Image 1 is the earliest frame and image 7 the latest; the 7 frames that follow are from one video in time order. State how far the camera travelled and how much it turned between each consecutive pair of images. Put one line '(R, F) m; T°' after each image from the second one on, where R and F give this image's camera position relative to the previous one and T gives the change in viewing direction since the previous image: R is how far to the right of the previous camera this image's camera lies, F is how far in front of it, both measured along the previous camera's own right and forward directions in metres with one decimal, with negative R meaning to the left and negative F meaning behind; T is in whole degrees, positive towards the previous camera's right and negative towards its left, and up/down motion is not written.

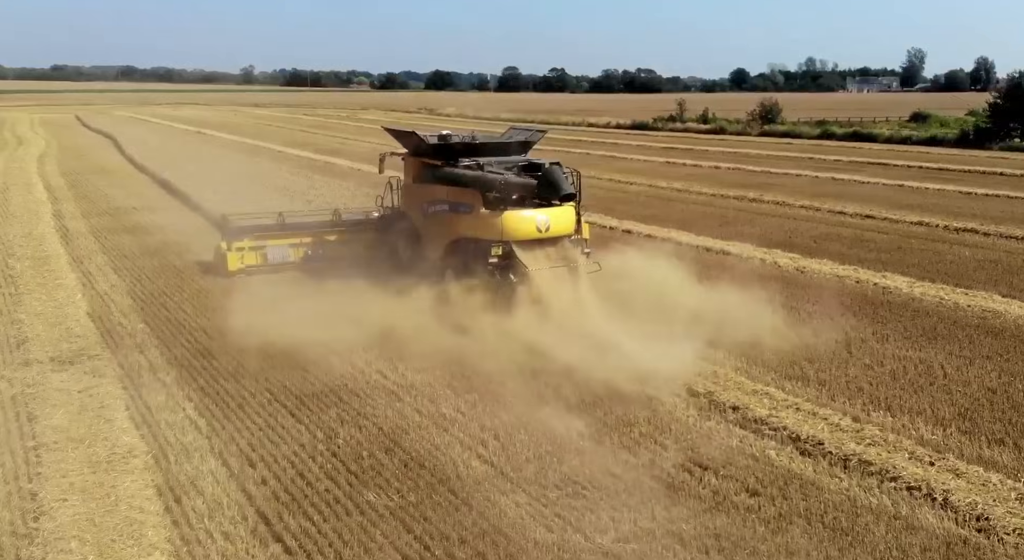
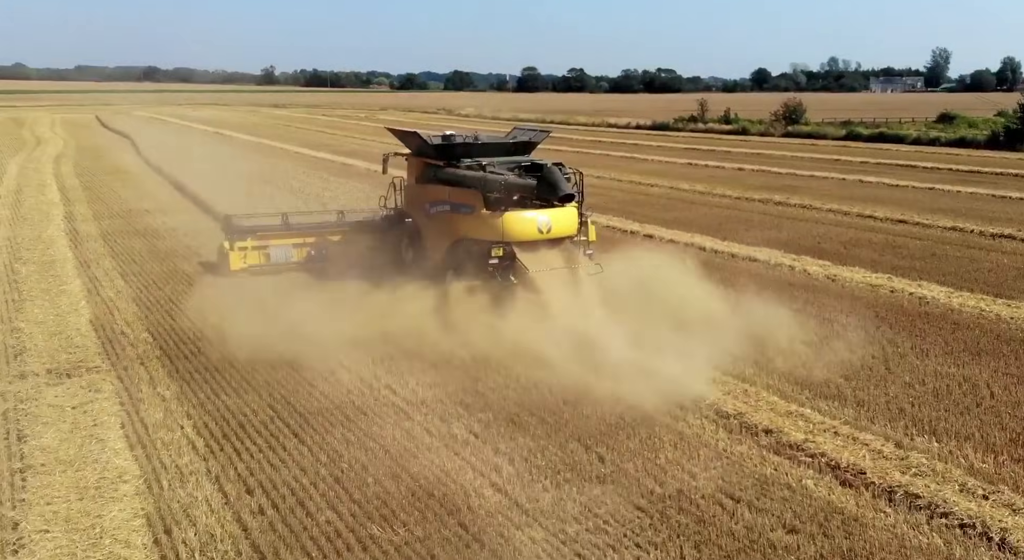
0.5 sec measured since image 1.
(0.0, +0.5) m; -1°
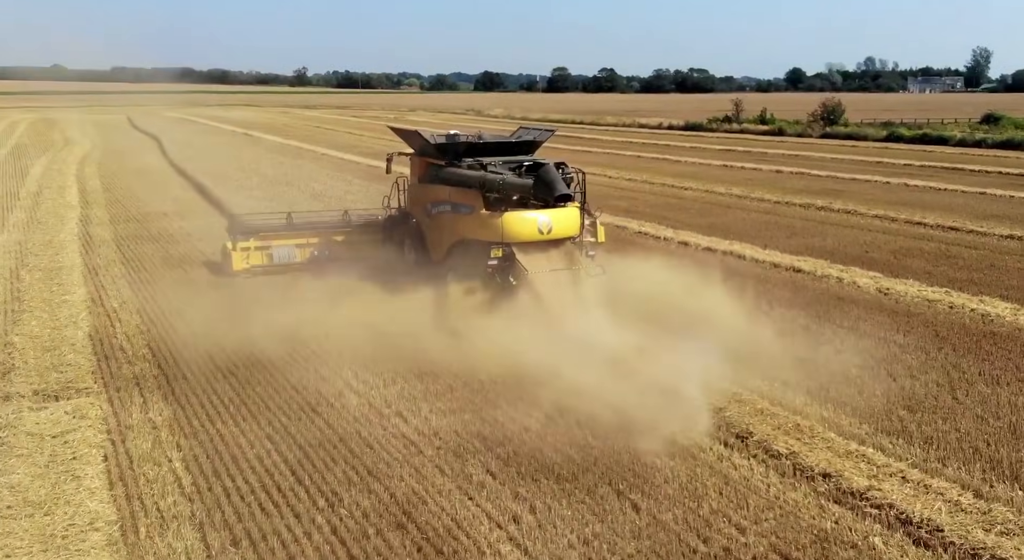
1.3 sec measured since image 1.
(0.0, +0.9) m; -2°
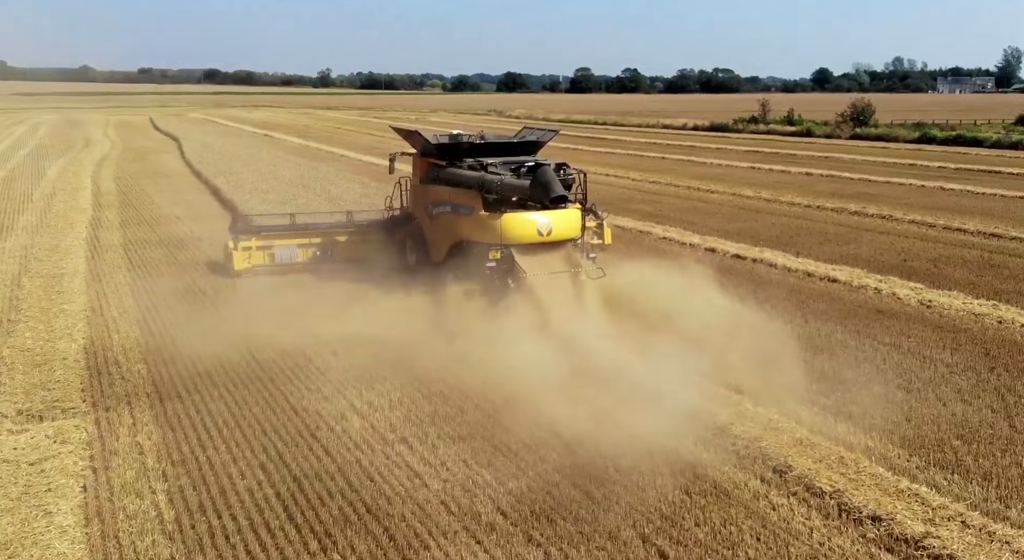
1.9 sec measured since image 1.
(+0.1, +0.7) m; -1°
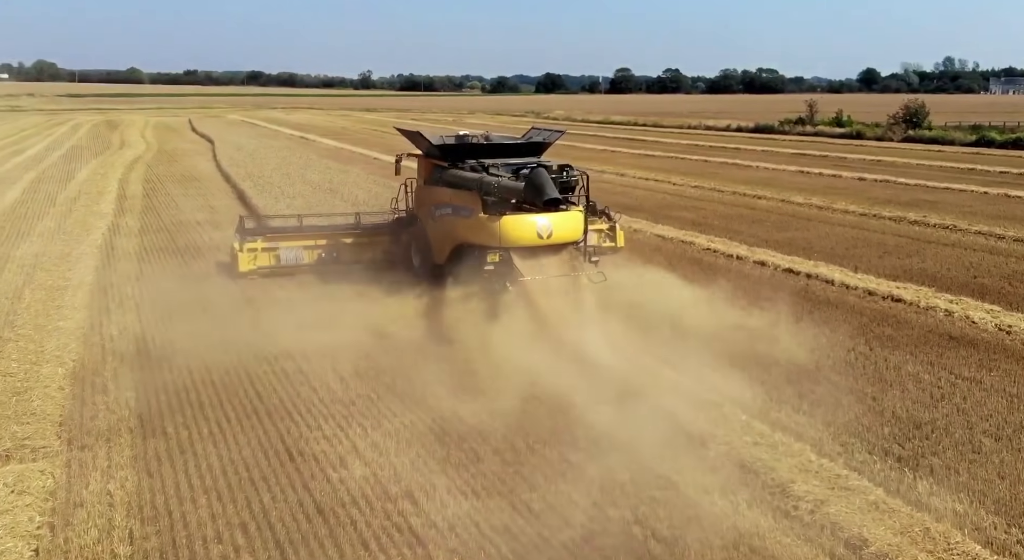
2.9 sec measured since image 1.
(+0.1, +1.1) m; -3°
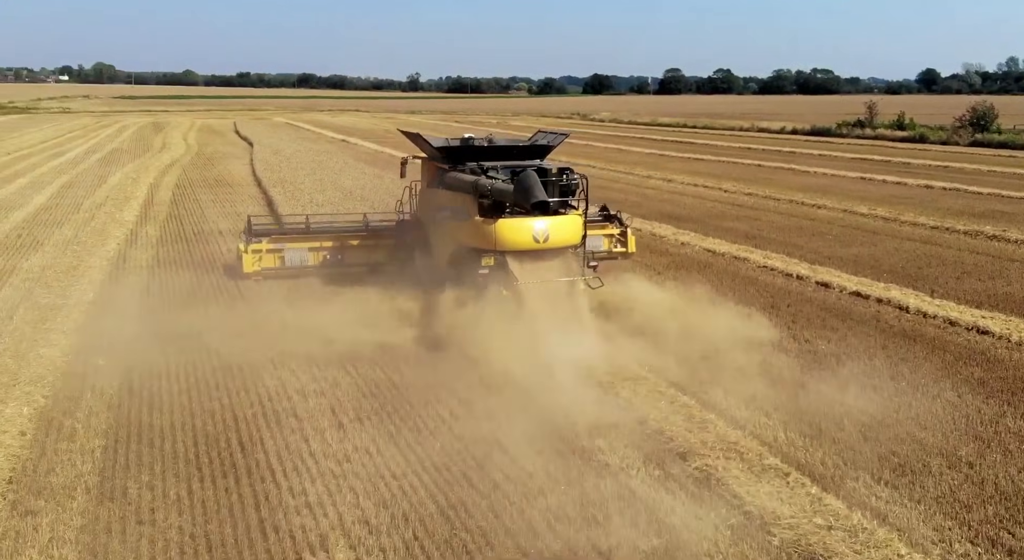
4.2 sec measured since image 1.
(+0.2, +1.3) m; -3°
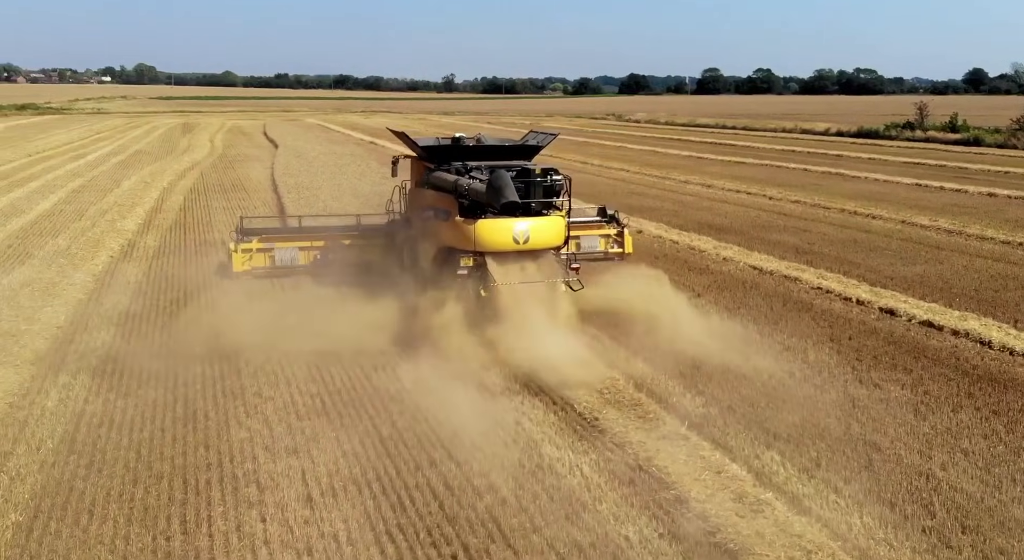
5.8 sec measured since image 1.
(+0.2, +1.5) m; -2°
